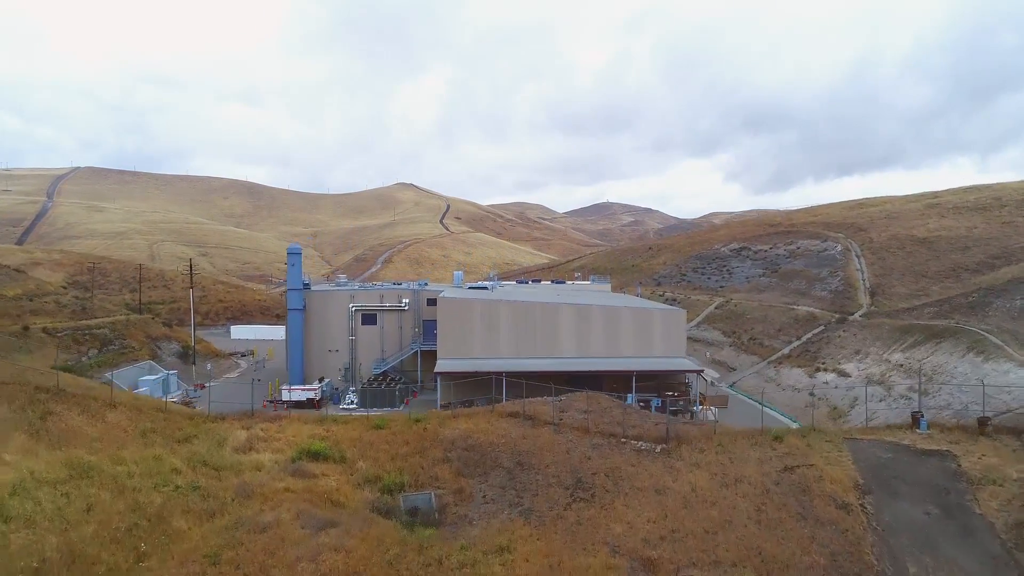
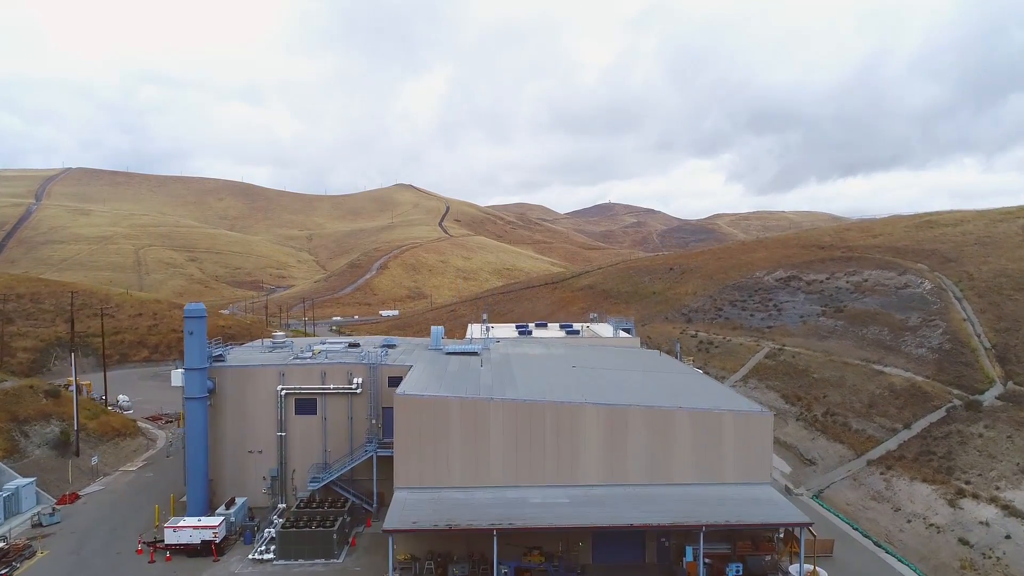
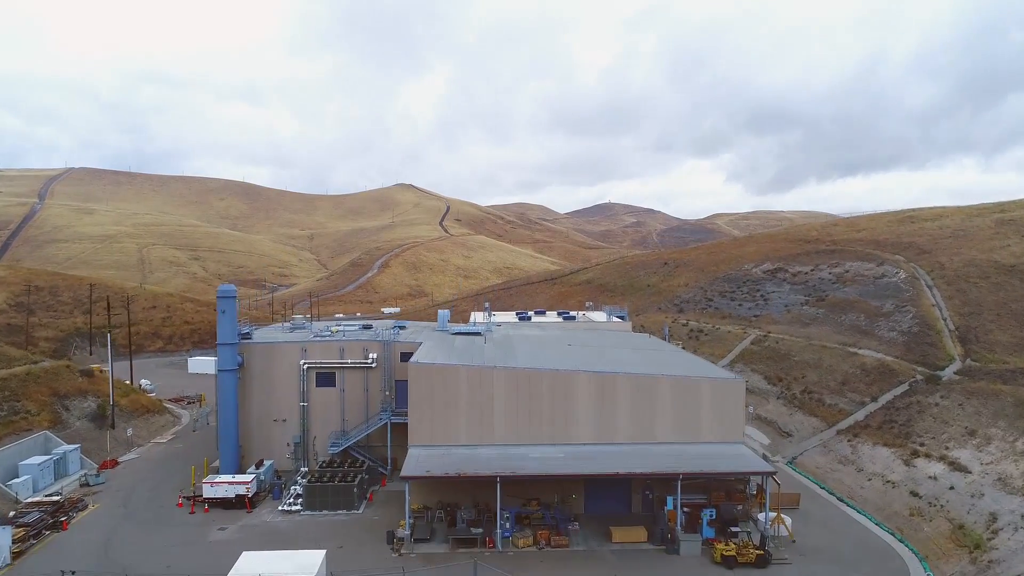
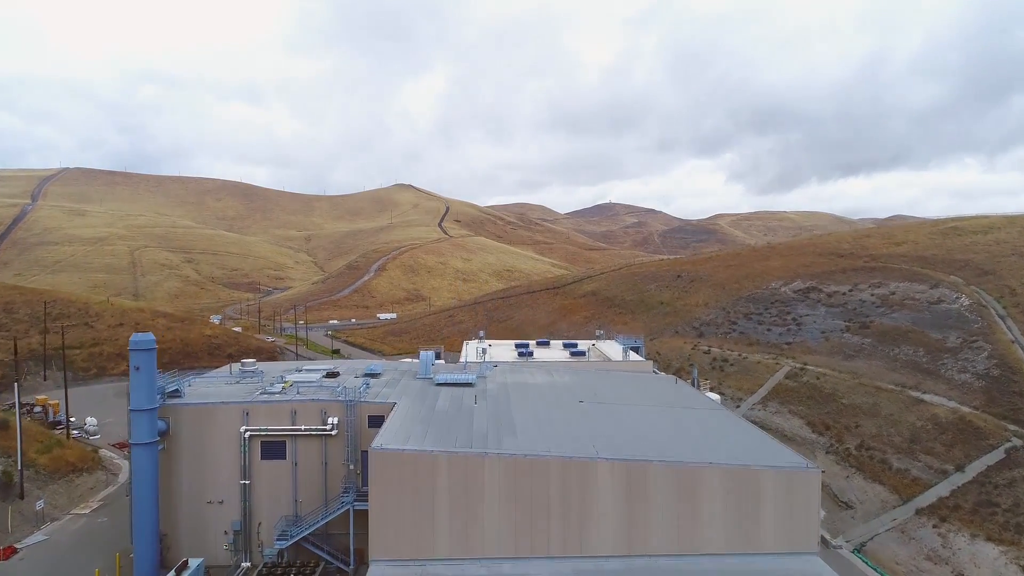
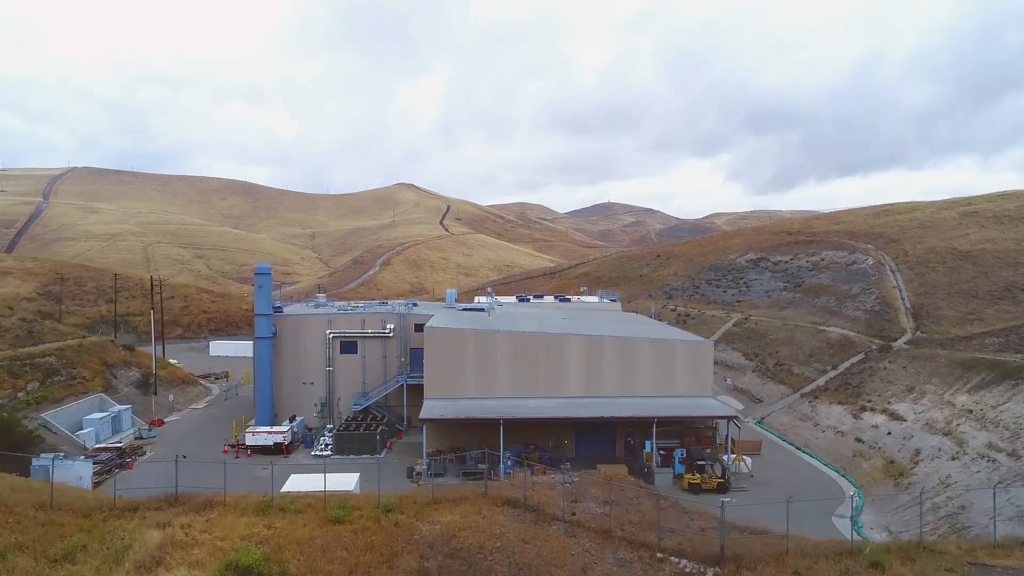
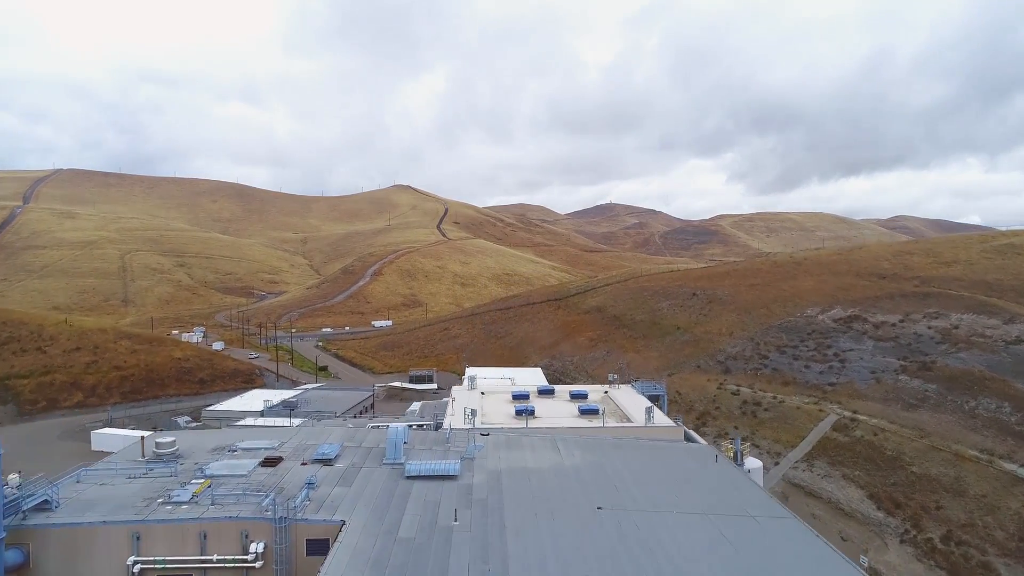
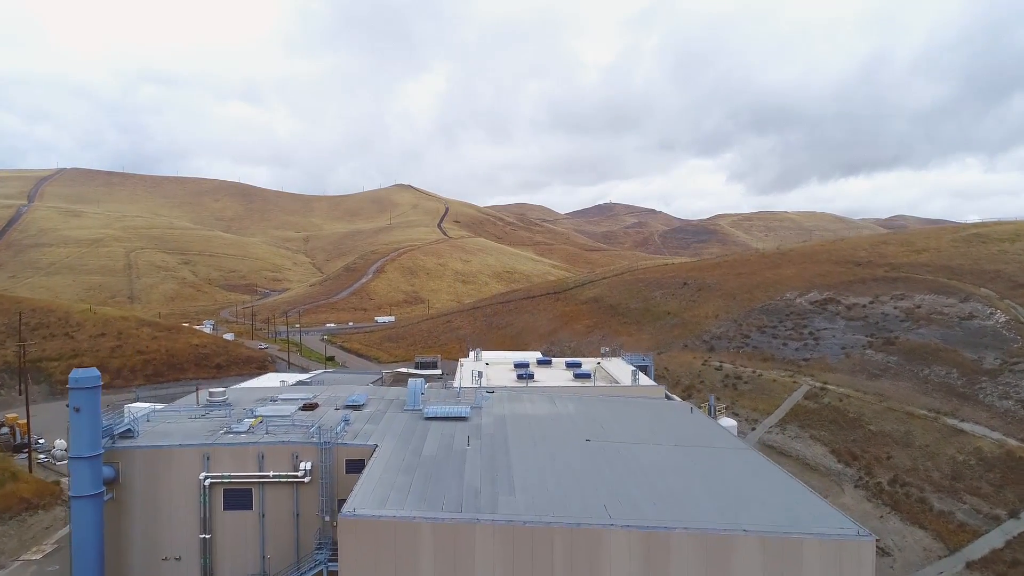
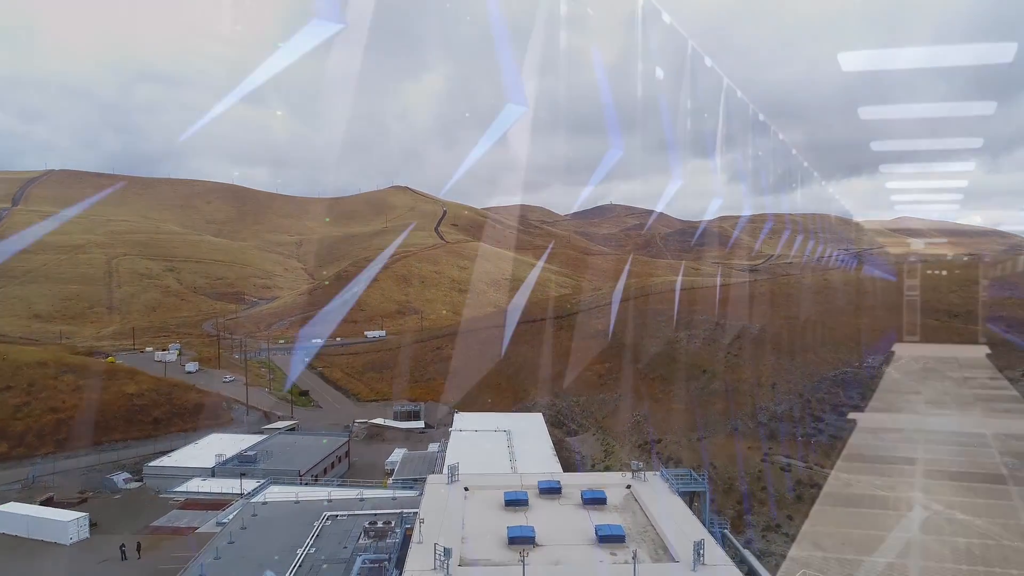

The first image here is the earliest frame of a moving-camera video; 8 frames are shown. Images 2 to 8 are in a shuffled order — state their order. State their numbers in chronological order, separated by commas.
5, 3, 2, 4, 7, 6, 8
